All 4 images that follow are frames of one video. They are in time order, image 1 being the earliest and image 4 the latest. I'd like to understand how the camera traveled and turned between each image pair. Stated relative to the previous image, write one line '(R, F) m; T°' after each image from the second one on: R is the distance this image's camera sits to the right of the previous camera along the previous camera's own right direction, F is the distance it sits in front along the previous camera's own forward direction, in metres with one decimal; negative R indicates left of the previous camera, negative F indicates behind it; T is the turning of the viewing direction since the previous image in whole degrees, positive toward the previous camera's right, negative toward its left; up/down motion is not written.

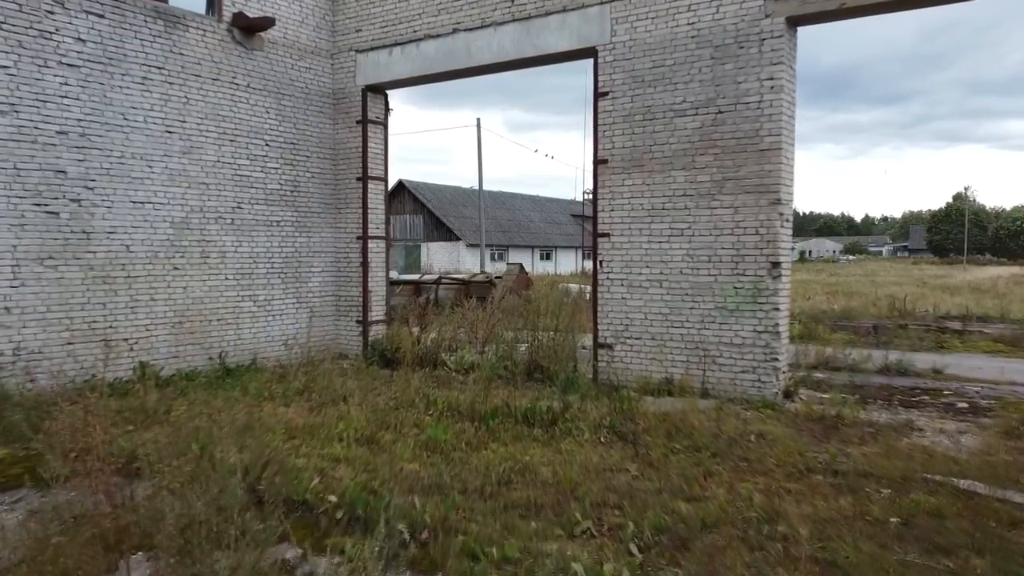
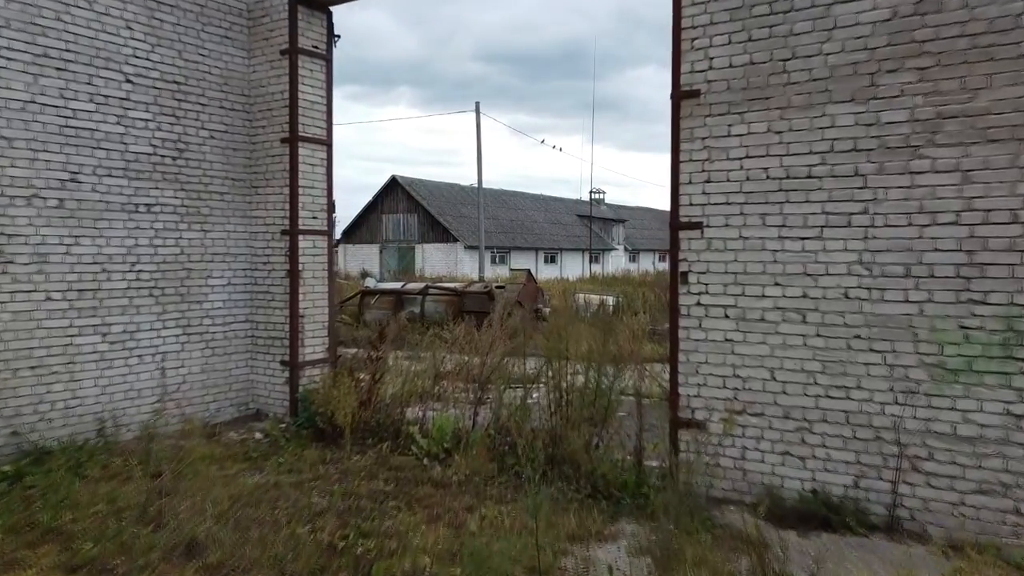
(0.0, +3.6) m; 0°
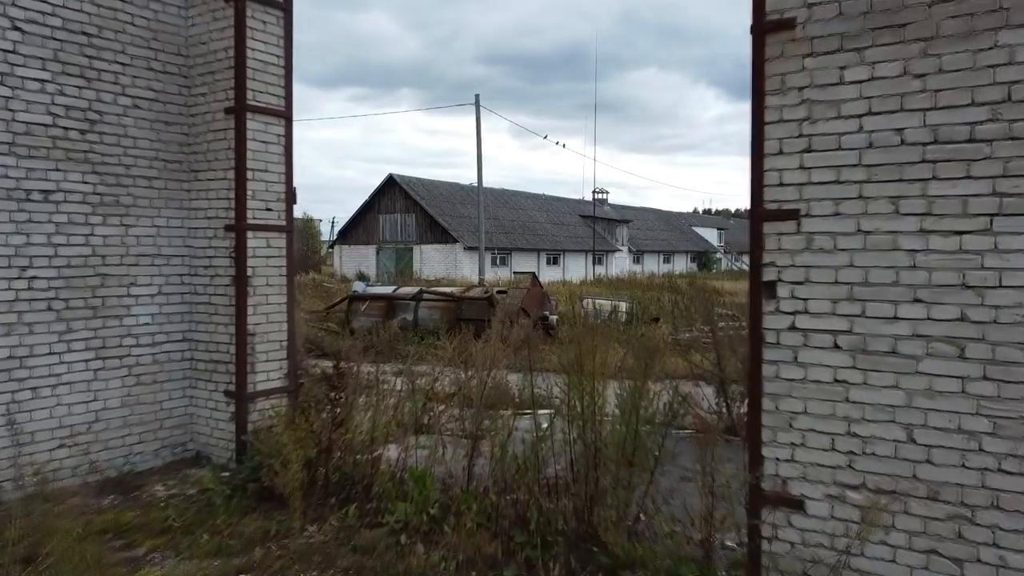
(0.0, +1.4) m; 0°
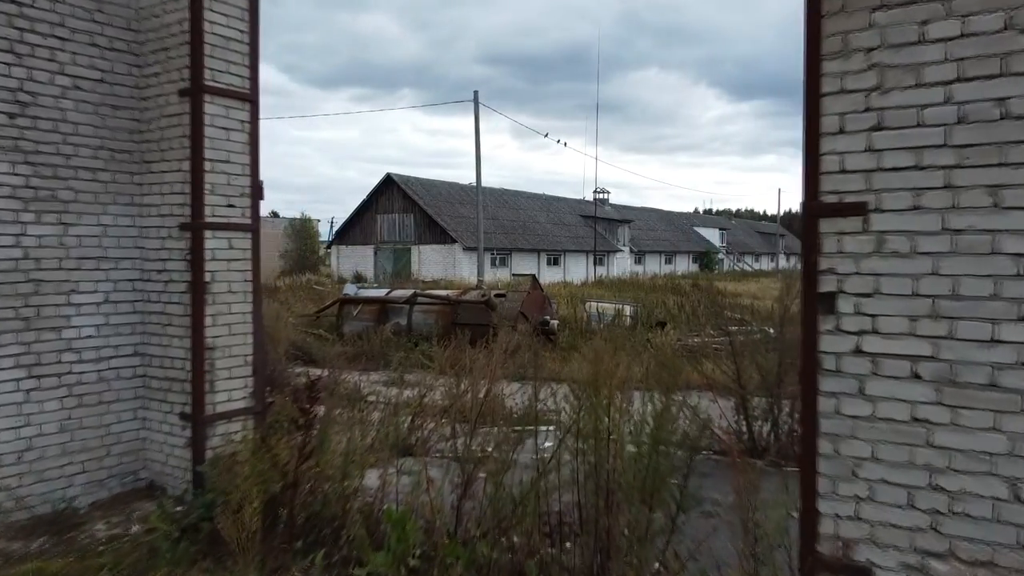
(0.0, +0.6) m; 0°
